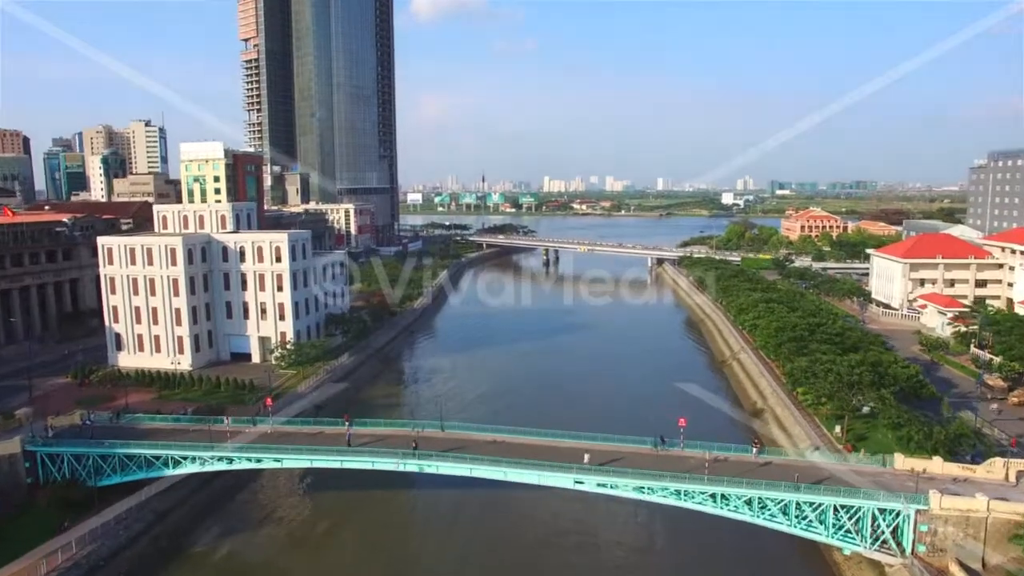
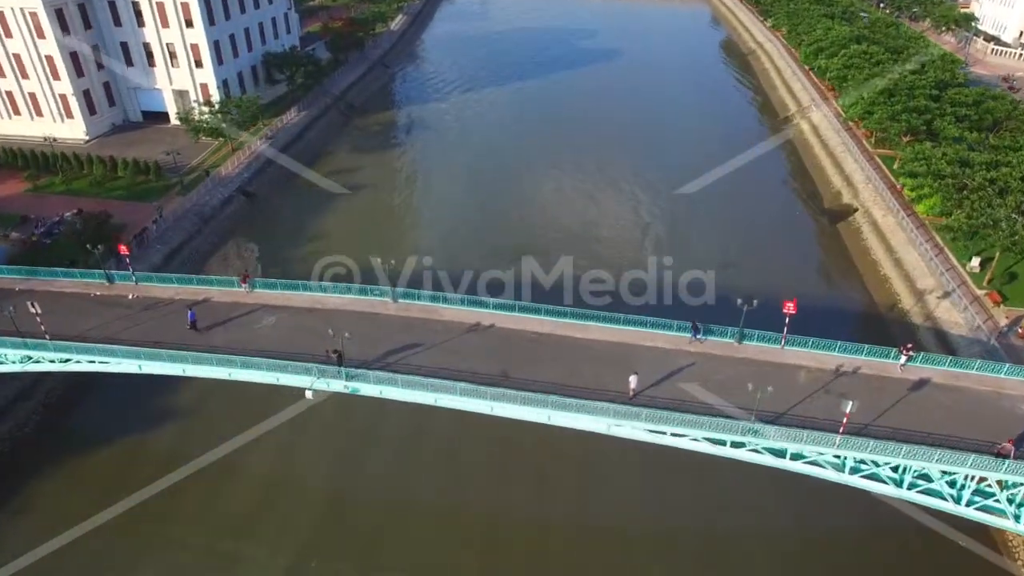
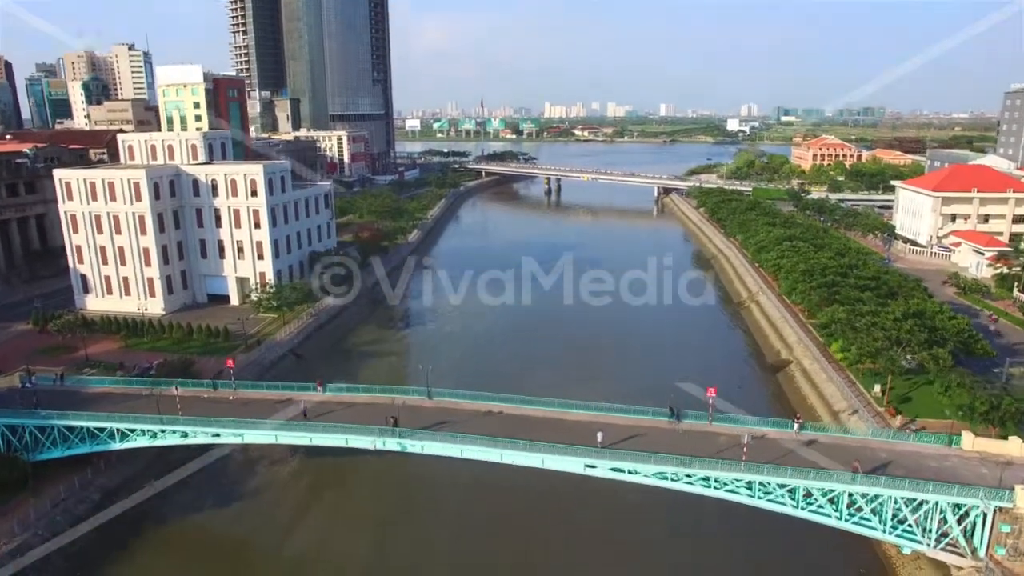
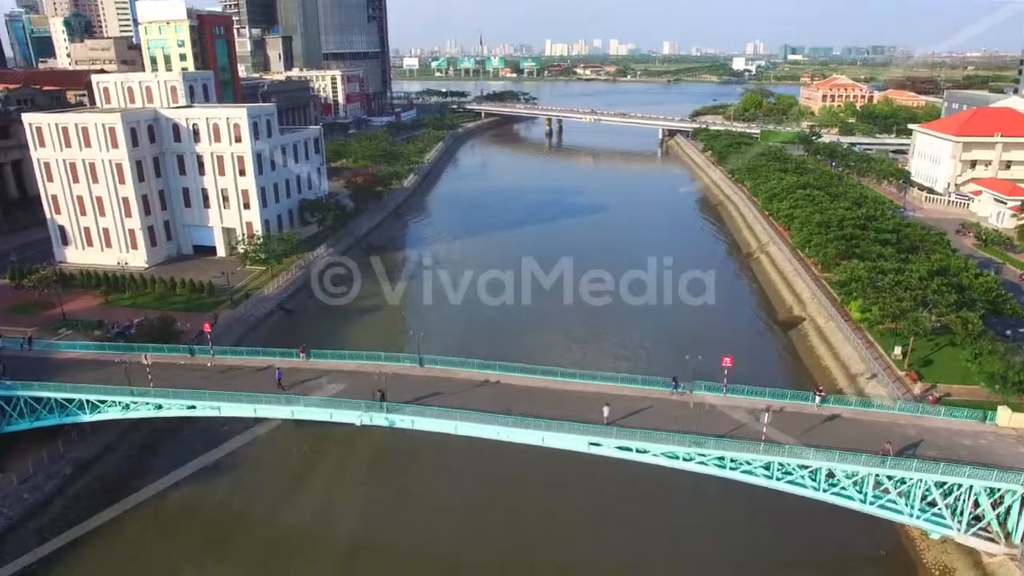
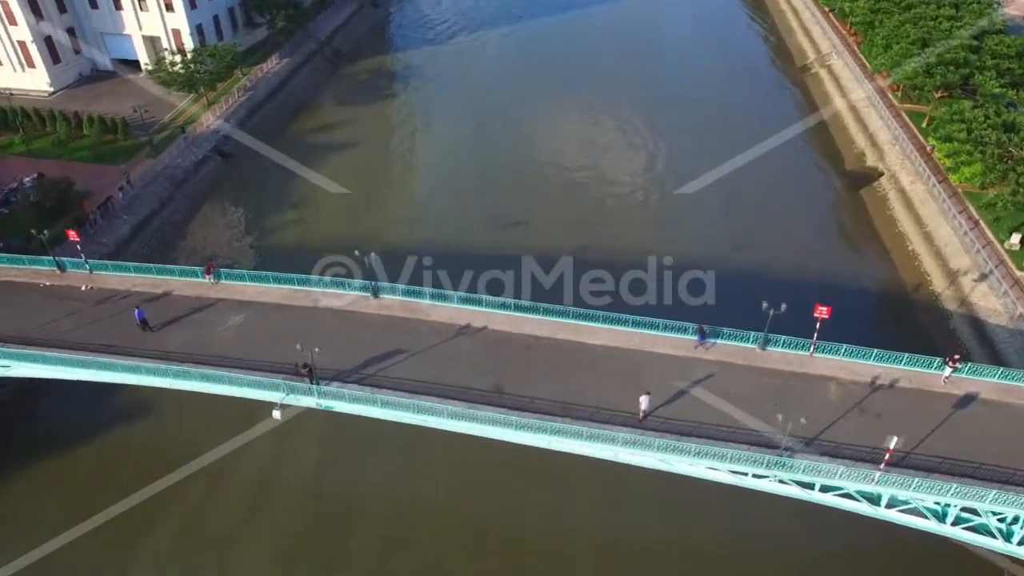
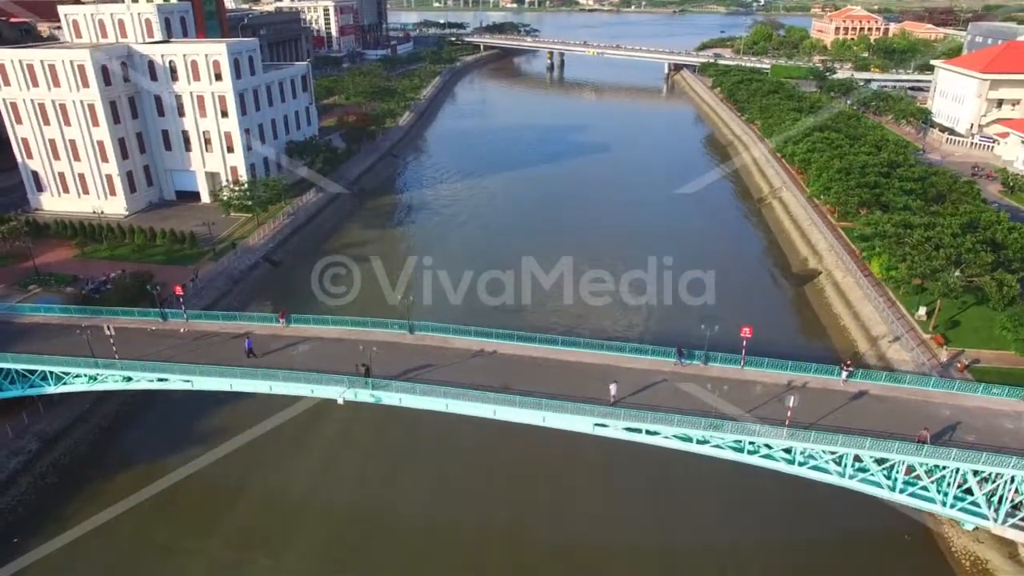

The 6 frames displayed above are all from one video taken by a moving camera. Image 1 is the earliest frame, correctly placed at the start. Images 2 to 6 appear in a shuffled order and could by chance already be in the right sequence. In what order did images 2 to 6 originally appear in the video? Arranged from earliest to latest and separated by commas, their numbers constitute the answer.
3, 4, 6, 2, 5
